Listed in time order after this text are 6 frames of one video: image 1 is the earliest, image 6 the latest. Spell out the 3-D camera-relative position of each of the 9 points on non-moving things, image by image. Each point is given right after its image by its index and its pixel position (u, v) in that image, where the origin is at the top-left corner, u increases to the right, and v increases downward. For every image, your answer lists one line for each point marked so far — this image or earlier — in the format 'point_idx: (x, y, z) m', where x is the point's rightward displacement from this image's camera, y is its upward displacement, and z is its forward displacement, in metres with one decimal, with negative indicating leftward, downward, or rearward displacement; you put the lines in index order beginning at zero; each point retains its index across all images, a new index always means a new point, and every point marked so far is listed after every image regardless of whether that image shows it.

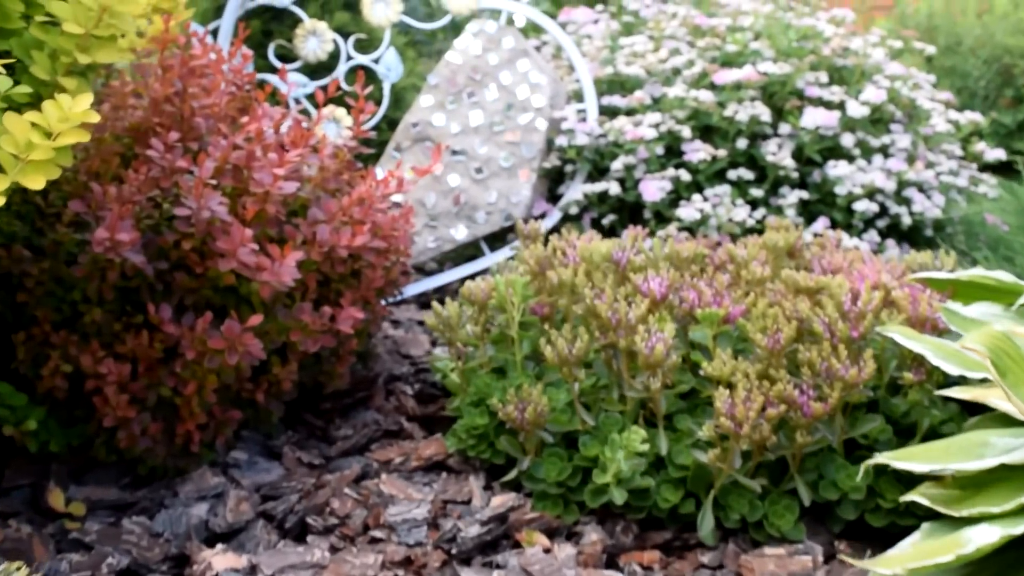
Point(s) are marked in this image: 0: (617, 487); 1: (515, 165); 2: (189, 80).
0: (+0.2, -0.4, +2.1) m
1: (0.0, +0.4, +3.8) m
2: (-0.8, +0.5, +2.6) m
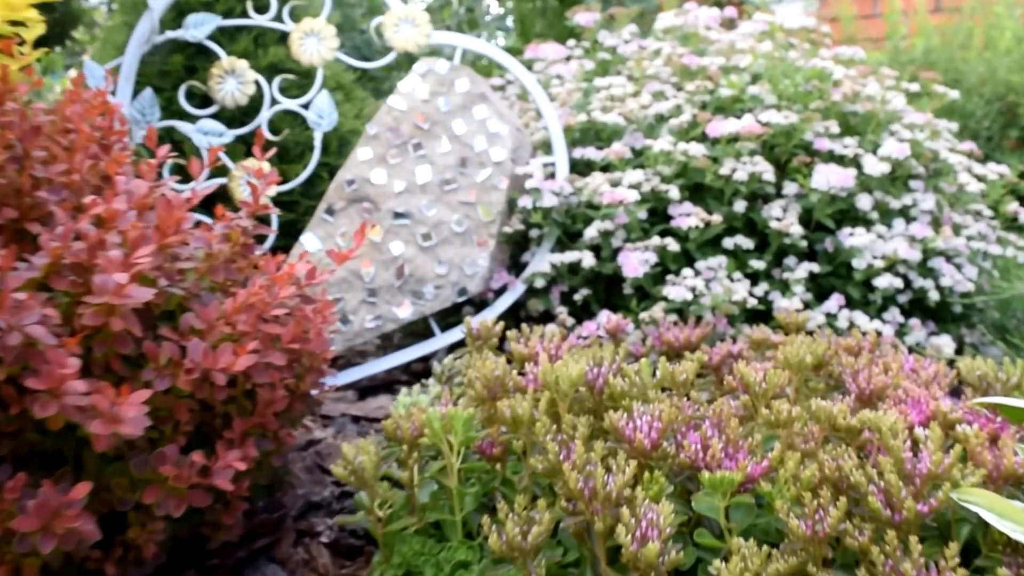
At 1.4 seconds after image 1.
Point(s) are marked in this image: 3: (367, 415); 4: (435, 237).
0: (+0.1, -0.6, +1.4) m
1: (-0.1, +0.2, +3.2) m
2: (-0.9, +0.3, +2.0) m
3: (-0.4, -0.4, +3.2) m
4: (-0.2, +0.1, +3.2) m
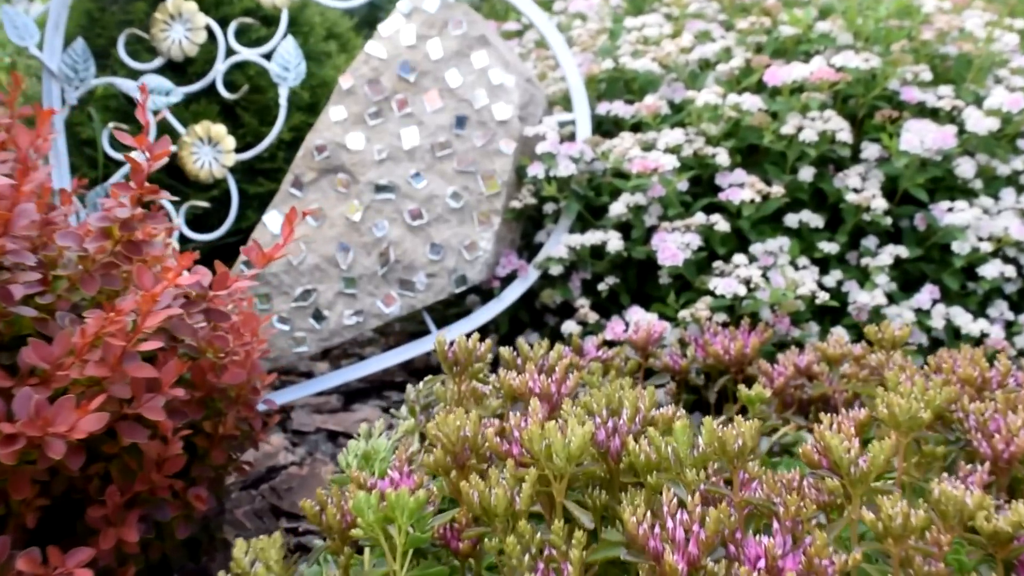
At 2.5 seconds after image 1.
0: (+0.1, -0.6, +0.9) m
1: (-0.1, +0.2, +2.6) m
2: (-0.9, +0.2, +1.4) m
3: (-0.4, -0.3, +2.6) m
4: (-0.2, +0.2, +2.6) m
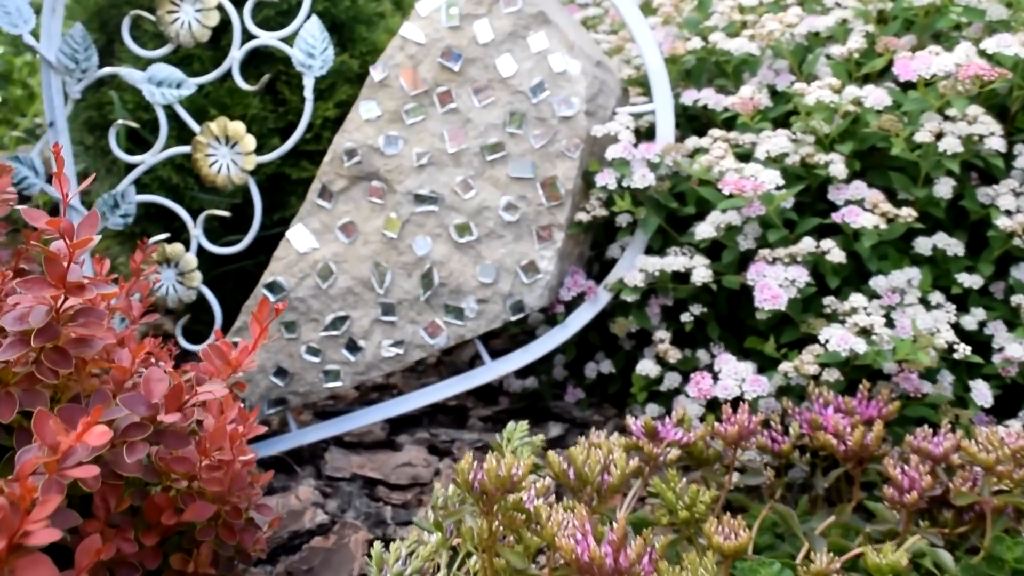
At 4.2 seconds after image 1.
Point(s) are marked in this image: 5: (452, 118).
0: (0.0, -0.8, +0.5) m
1: (0.0, +0.1, +2.2) m
2: (-0.9, +0.1, +1.0) m
3: (-0.3, -0.4, +2.3) m
4: (-0.1, +0.1, +2.2) m
5: (-0.1, +0.4, +2.2) m
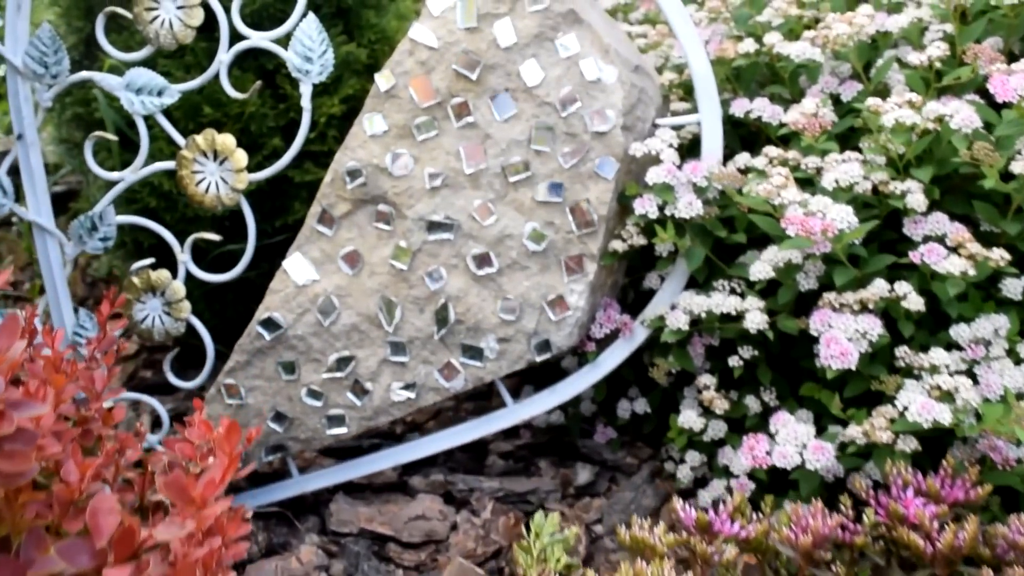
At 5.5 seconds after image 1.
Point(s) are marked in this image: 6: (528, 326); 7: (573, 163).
0: (+0.1, -1.0, +0.3) m
1: (+0.1, +0.1, +1.9) m
2: (-0.8, 0.0, +0.8) m
3: (-0.2, -0.5, +2.0) m
4: (0.0, 0.0, +1.9) m
5: (-0.1, +0.3, +1.9) m
6: (0.0, -0.1, +1.9) m
7: (+0.1, +0.2, +1.9) m
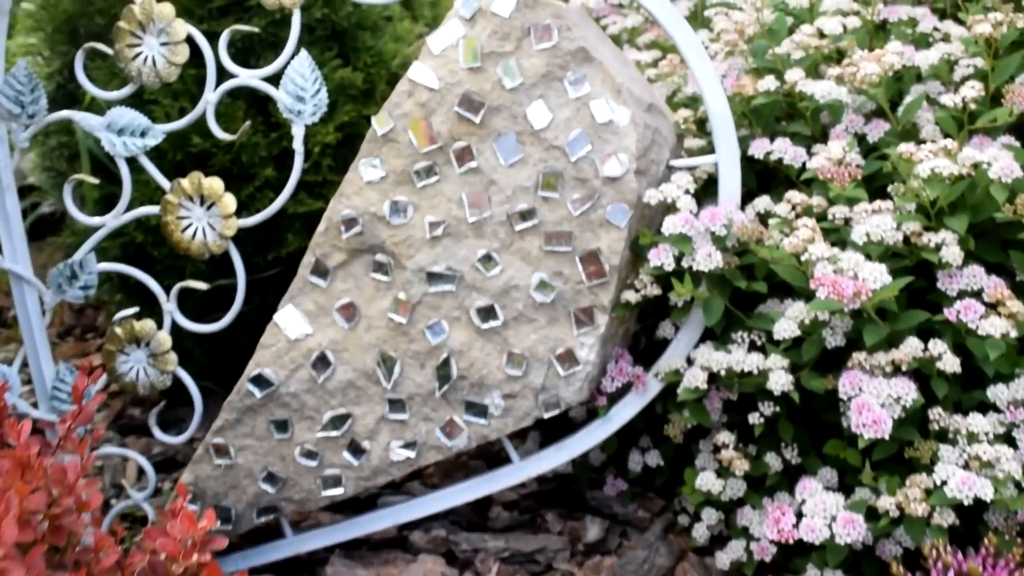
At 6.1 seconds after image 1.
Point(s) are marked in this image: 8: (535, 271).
0: (+0.1, -1.1, +0.2) m
1: (+0.1, 0.0, +1.8) m
2: (-0.8, -0.1, +0.7) m
3: (-0.2, -0.6, +1.9) m
4: (0.0, 0.0, +1.8) m
5: (-0.1, +0.2, +1.8) m
6: (0.0, -0.2, +1.8) m
7: (+0.1, +0.1, +1.8) m
8: (0.0, 0.0, +1.8) m
